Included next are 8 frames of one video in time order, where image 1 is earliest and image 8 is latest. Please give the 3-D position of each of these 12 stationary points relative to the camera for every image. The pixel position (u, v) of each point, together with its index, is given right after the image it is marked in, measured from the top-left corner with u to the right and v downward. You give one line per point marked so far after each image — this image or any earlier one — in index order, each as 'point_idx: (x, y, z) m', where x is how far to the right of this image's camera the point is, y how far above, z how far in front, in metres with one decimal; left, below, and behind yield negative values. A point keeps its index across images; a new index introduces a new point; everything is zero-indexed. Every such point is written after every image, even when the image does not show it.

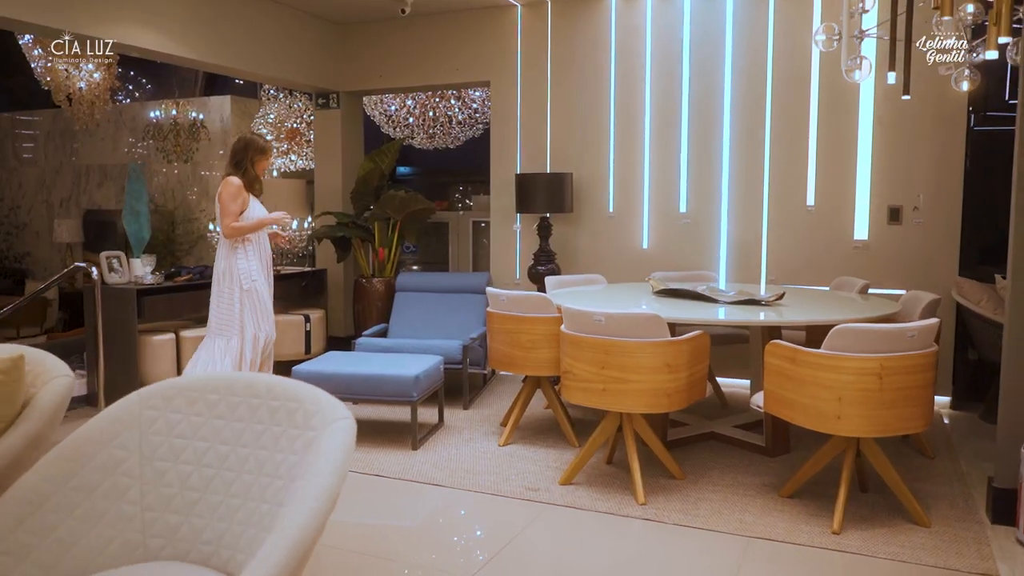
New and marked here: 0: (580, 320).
0: (+0.3, -0.1, +3.6) m
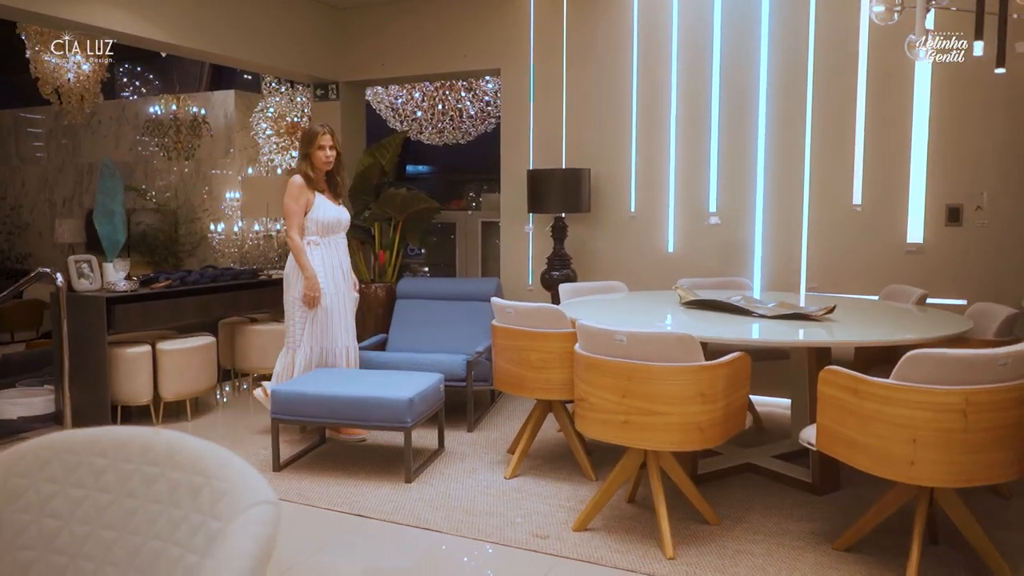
0: (+0.3, -0.2, +3.0) m
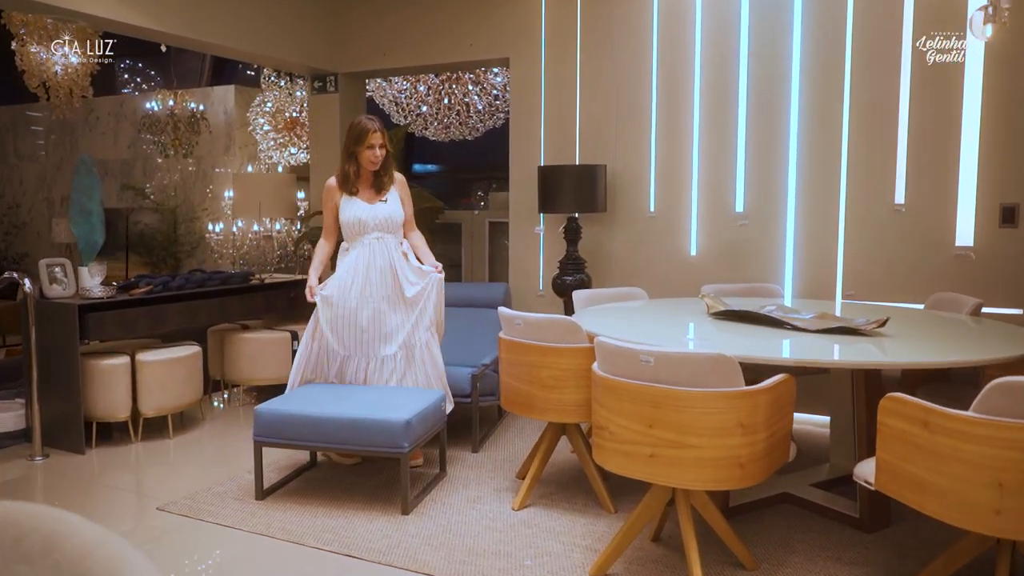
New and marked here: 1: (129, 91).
0: (+0.4, -0.2, +2.6) m
1: (-4.6, +2.4, +9.7) m
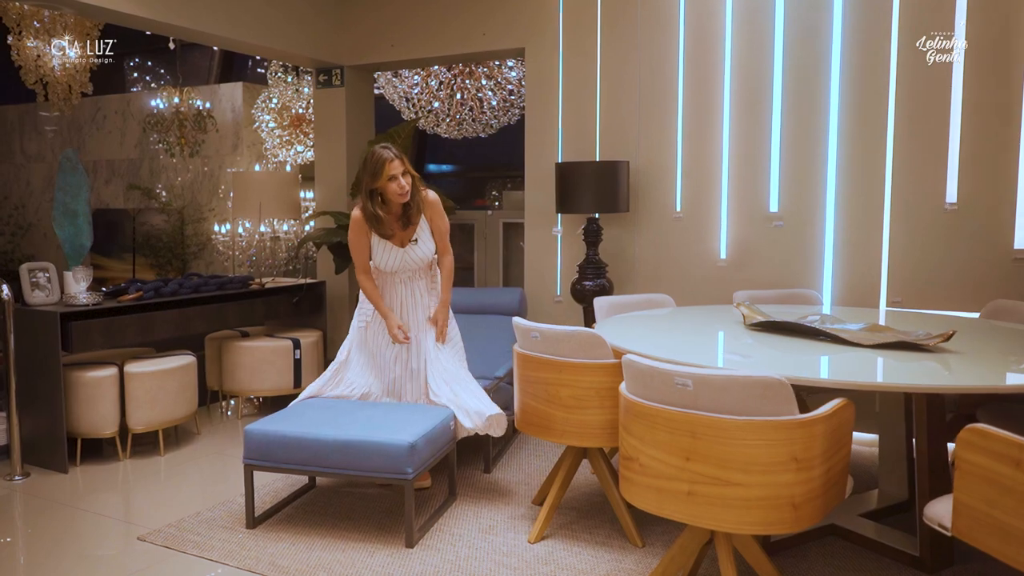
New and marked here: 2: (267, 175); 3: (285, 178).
0: (+0.4, -0.3, +2.3) m
1: (-4.5, +2.4, +9.4) m
2: (-1.7, +0.8, +5.3) m
3: (-1.5, +0.8, +5.4) m
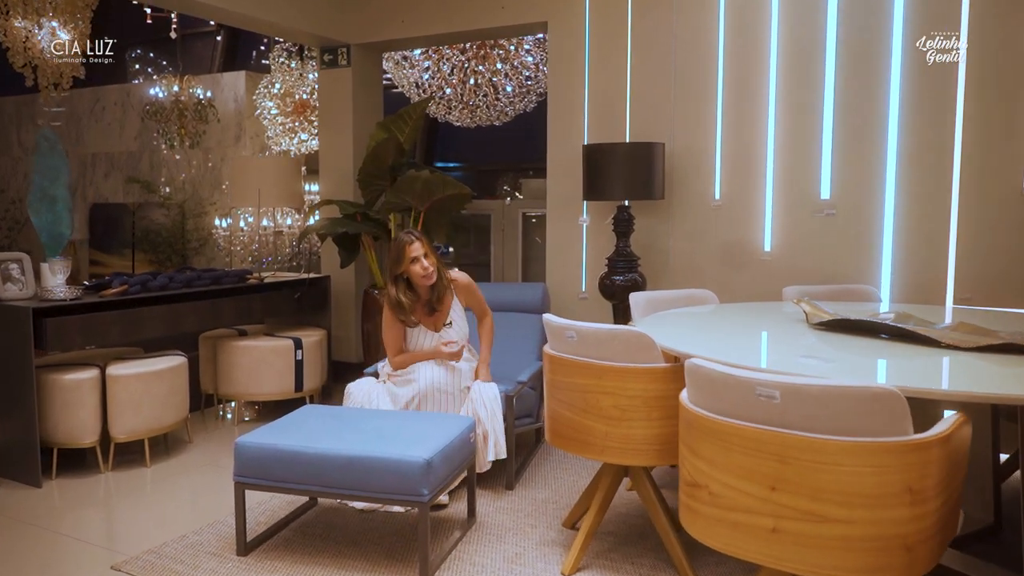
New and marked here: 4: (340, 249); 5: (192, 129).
0: (+0.5, -0.2, +1.9) m
1: (-4.3, +2.4, +9.0) m
2: (-1.5, +0.8, +4.9) m
3: (-1.4, +0.8, +5.0) m
4: (-1.0, +0.2, +4.7) m
5: (-3.4, +1.7, +8.4) m
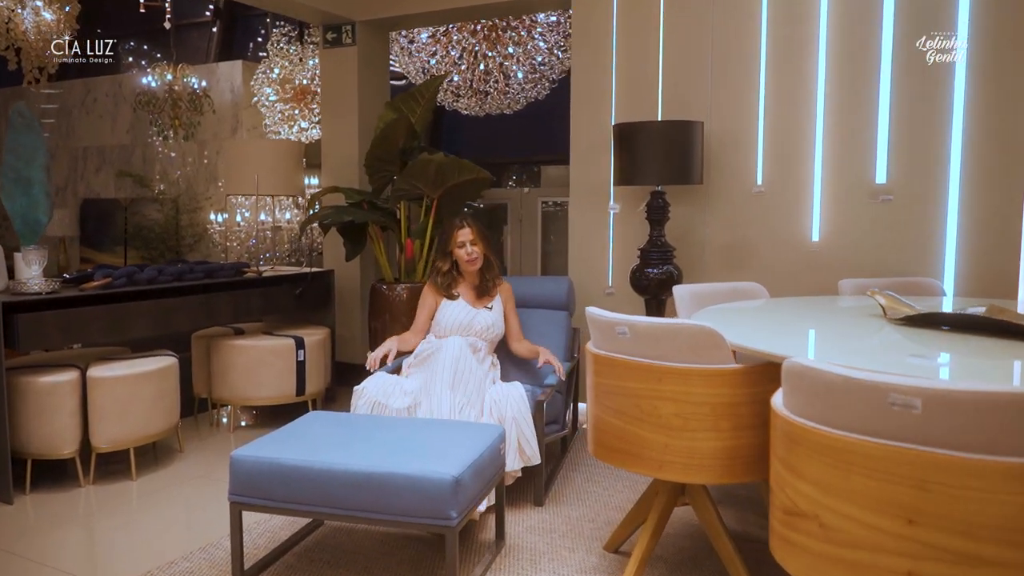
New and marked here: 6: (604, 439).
0: (+0.6, -0.2, +1.5) m
1: (-4.2, +2.4, +8.7) m
2: (-1.4, +0.8, +4.6) m
3: (-1.3, +0.8, +4.7) m
4: (-0.9, +0.3, +4.4) m
5: (-3.3, +1.7, +8.1) m
6: (+0.3, -0.5, +2.4) m
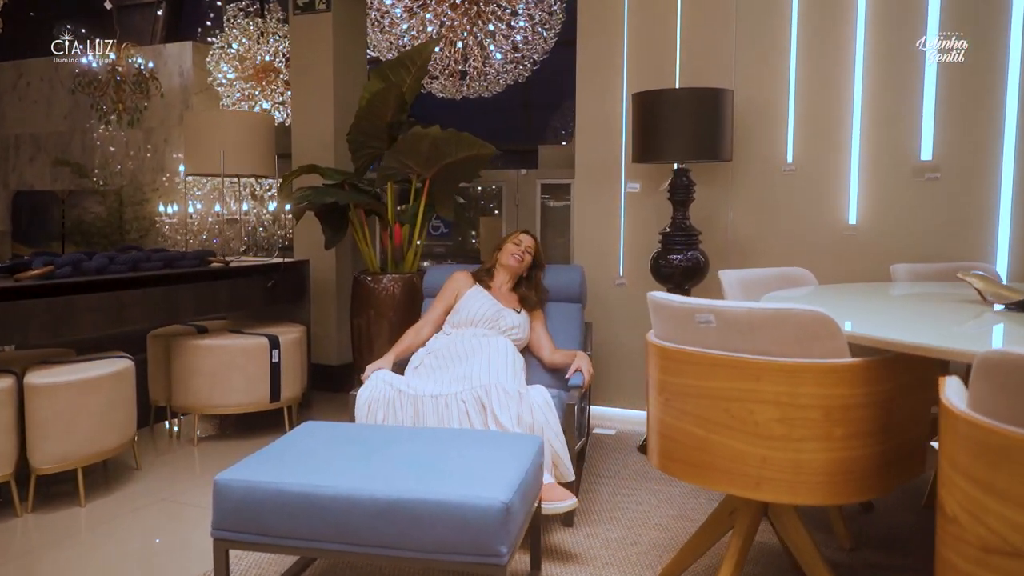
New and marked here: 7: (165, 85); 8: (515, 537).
0: (+0.8, -0.2, +1.1) m
1: (-4.5, +2.4, +7.9) m
2: (-1.4, +0.9, +4.0) m
3: (-1.3, +0.9, +4.1) m
4: (-0.9, +0.3, +3.9) m
5: (-3.5, +1.7, +7.4) m
6: (+0.4, -0.4, +1.9) m
7: (-3.2, +1.9, +7.4) m
8: (0.0, -0.6, +1.8) m
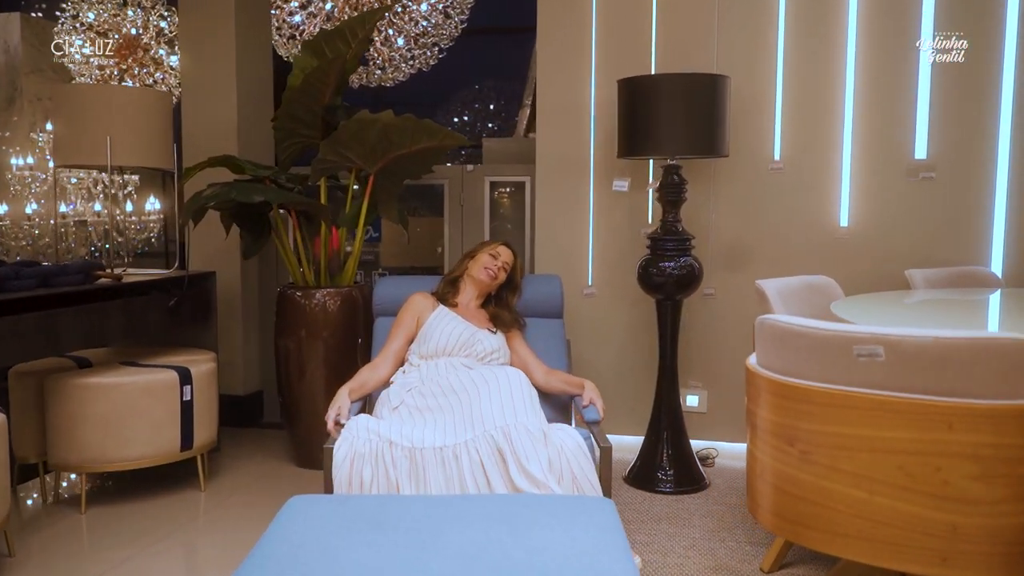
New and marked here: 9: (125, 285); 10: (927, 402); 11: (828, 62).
0: (+1.1, -0.2, +0.8) m
1: (-5.4, +2.3, +6.5) m
2: (-1.6, +0.8, +3.2) m
3: (-1.5, +0.8, +3.4) m
4: (-1.1, +0.2, +3.2) m
5: (-4.4, +1.6, +6.1) m
6: (+0.6, -0.4, +1.5) m
7: (-4.1, +1.8, +6.2) m
8: (+0.2, -0.6, +1.3) m
9: (-1.5, 0.0, +3.0) m
10: (+0.7, -0.2, +1.4) m
11: (+1.3, +0.9, +3.2) m
